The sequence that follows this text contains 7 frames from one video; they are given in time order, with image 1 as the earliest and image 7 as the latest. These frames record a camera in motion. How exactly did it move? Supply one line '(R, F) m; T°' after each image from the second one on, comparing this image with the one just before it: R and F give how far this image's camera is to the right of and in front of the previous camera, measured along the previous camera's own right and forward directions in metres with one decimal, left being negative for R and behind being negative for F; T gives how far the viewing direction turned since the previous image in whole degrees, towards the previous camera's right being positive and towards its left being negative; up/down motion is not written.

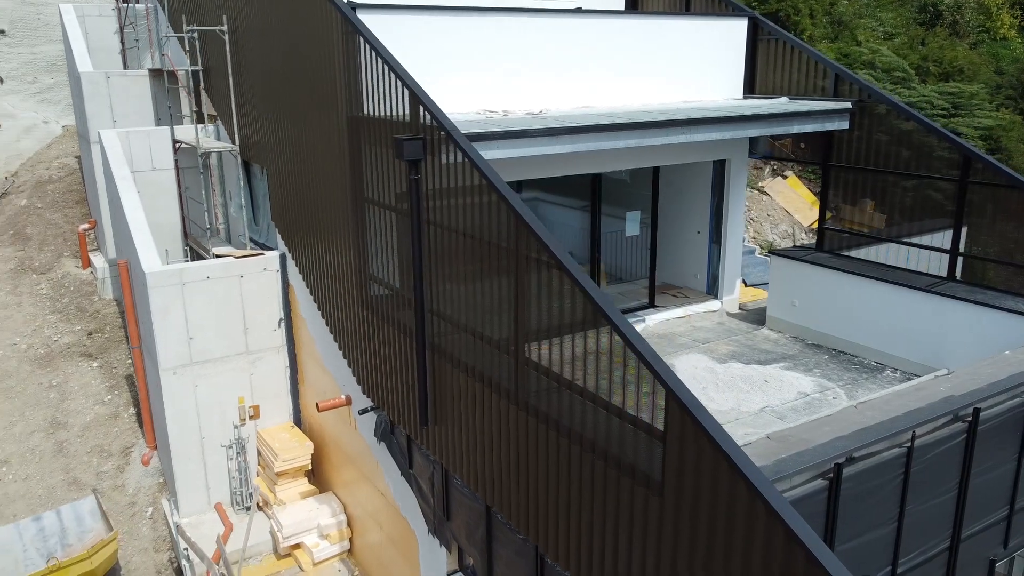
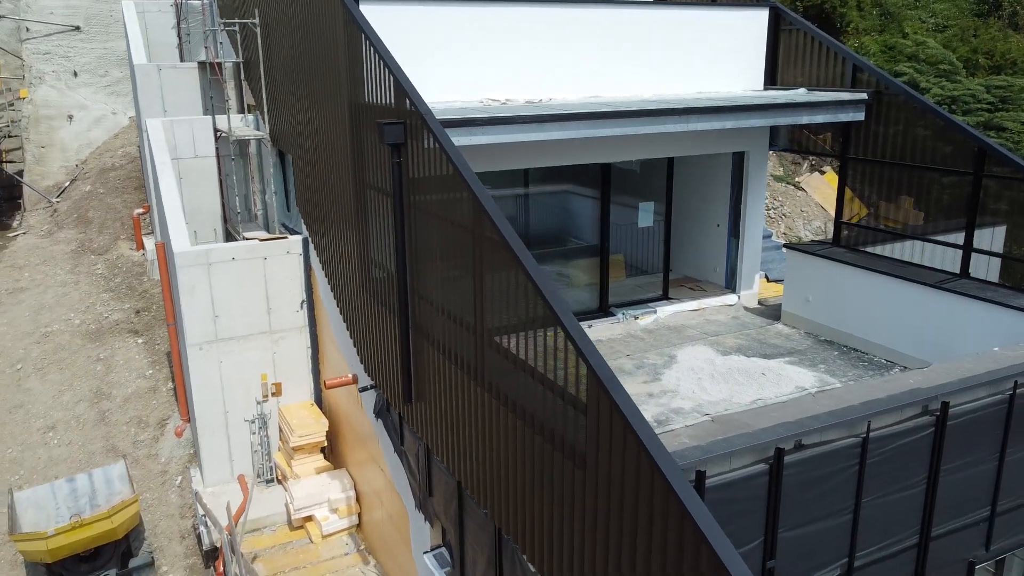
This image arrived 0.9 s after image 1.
(+0.8, -0.1) m; -5°
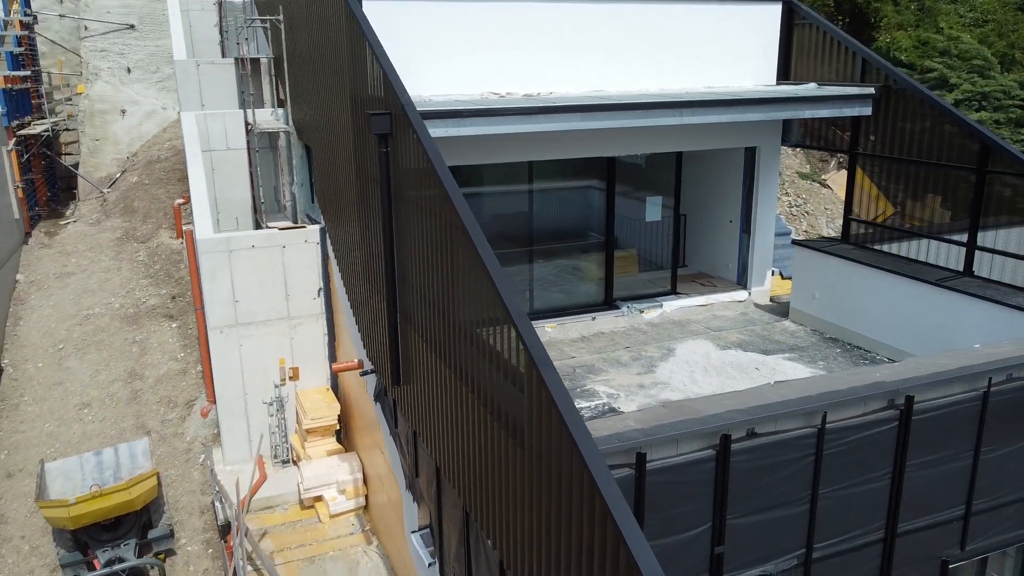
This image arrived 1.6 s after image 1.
(+0.7, -0.1) m; -4°
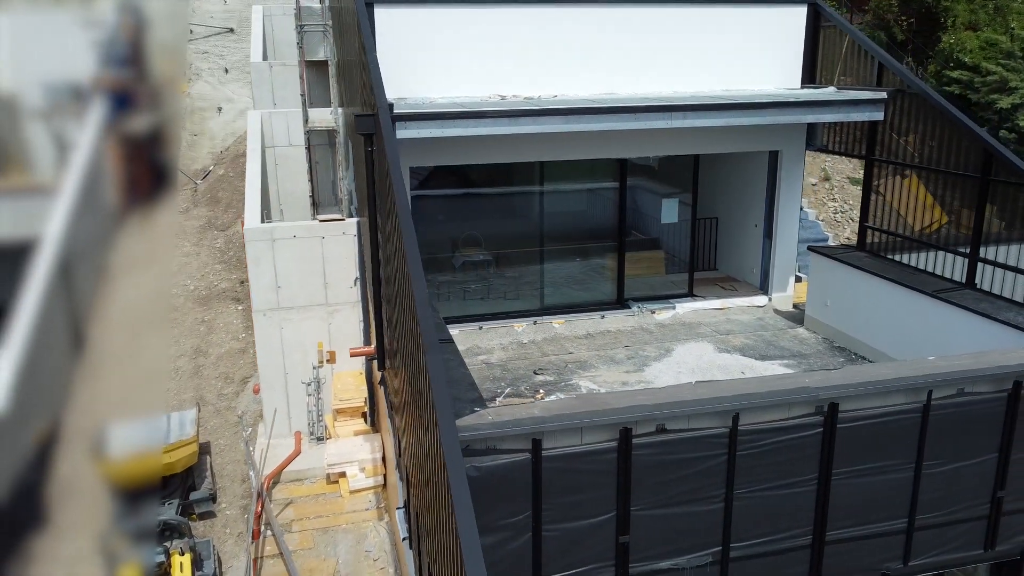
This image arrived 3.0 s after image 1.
(+1.3, -0.3) m; -8°
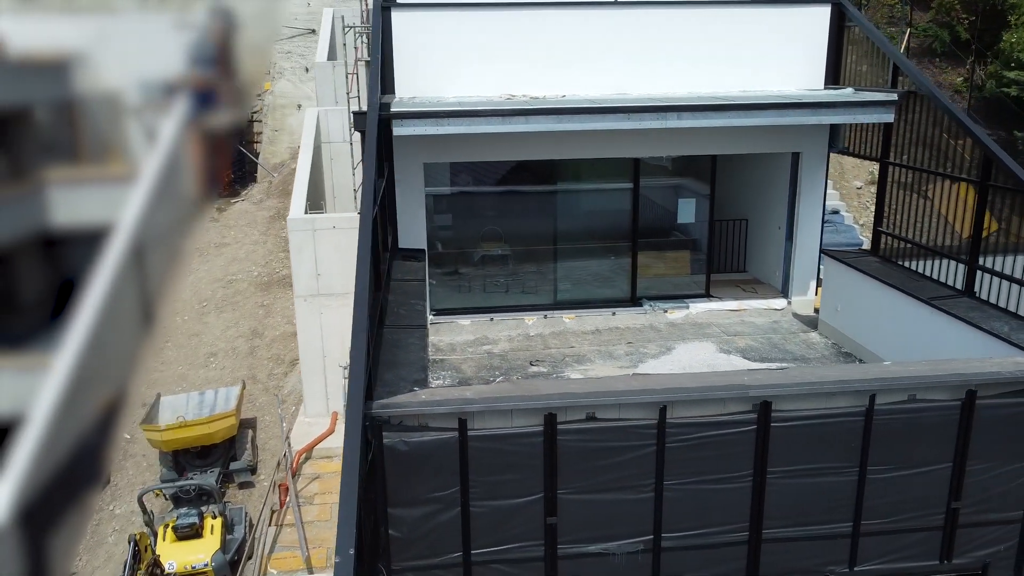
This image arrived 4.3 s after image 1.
(+1.2, -0.3) m; -7°
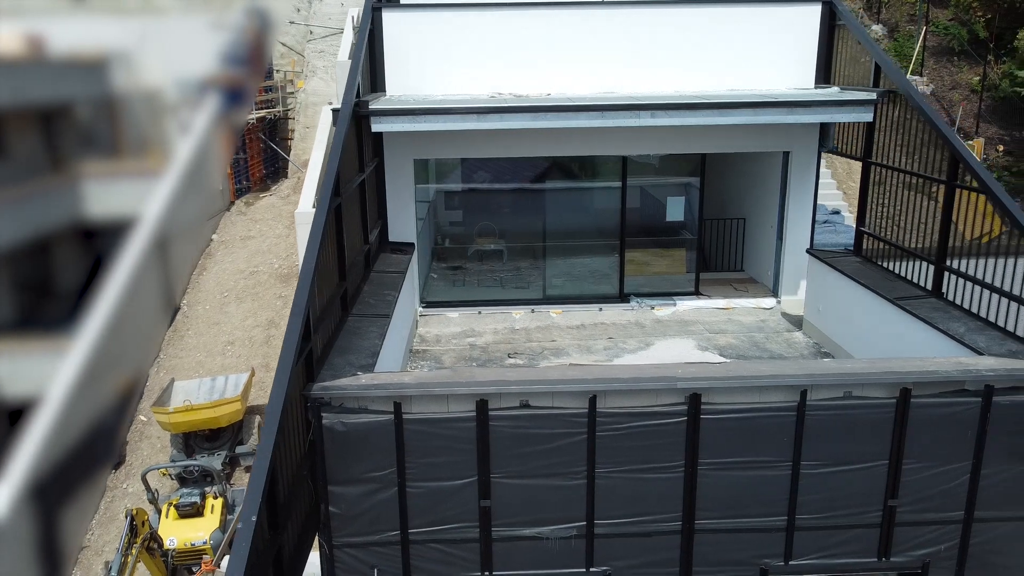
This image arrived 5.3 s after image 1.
(+0.8, -0.2) m; -4°
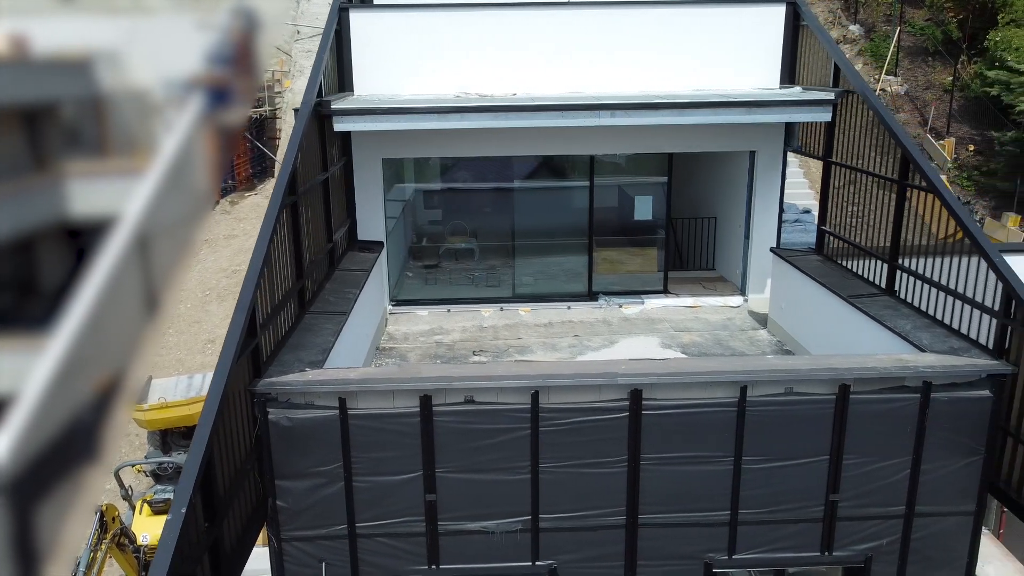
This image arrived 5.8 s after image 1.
(+0.4, -0.1) m; 0°
